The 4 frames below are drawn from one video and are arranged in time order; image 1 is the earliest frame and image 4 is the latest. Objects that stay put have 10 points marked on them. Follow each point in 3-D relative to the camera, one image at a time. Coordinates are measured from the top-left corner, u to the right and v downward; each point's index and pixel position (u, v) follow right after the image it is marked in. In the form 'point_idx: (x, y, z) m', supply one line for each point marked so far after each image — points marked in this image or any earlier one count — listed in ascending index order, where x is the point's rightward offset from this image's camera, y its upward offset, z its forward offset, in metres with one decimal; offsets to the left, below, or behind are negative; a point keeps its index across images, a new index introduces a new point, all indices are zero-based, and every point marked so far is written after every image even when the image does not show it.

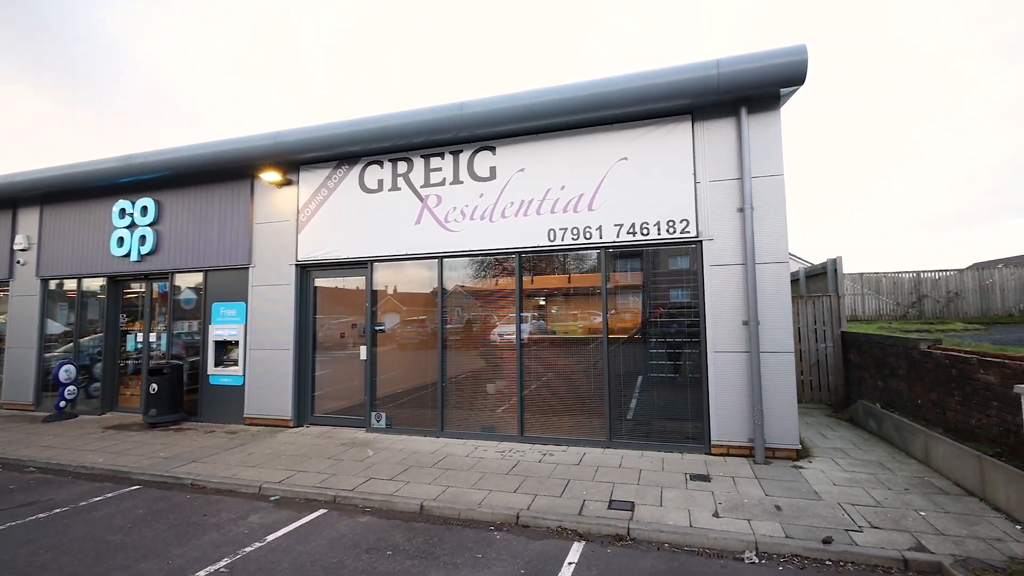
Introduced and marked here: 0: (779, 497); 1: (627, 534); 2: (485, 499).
0: (+10.6, -8.3, +19.5) m
1: (+4.0, -8.5, +17.0) m
2: (-1.1, -8.4, +19.6) m
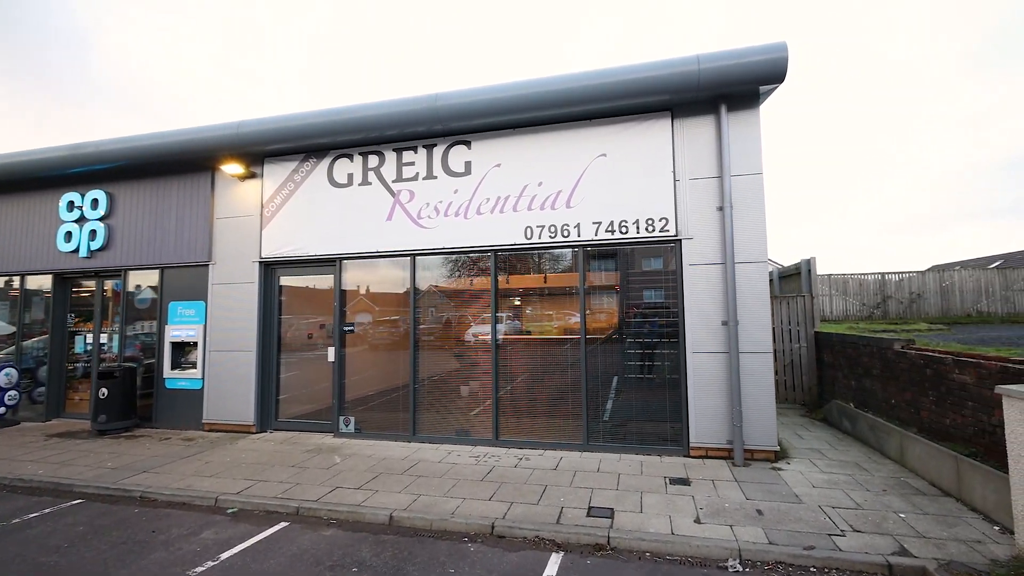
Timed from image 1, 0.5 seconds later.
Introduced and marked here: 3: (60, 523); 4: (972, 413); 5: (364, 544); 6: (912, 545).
0: (+9.6, -8.3, +19.0) m
1: (+3.1, -8.4, +16.2) m
2: (-2.1, -8.3, +18.5) m
3: (-17.4, -9.1, +18.8) m
4: (+17.4, -4.8, +18.5) m
5: (-5.0, -8.7, +16.6) m
6: (+12.8, -8.2, +15.7) m
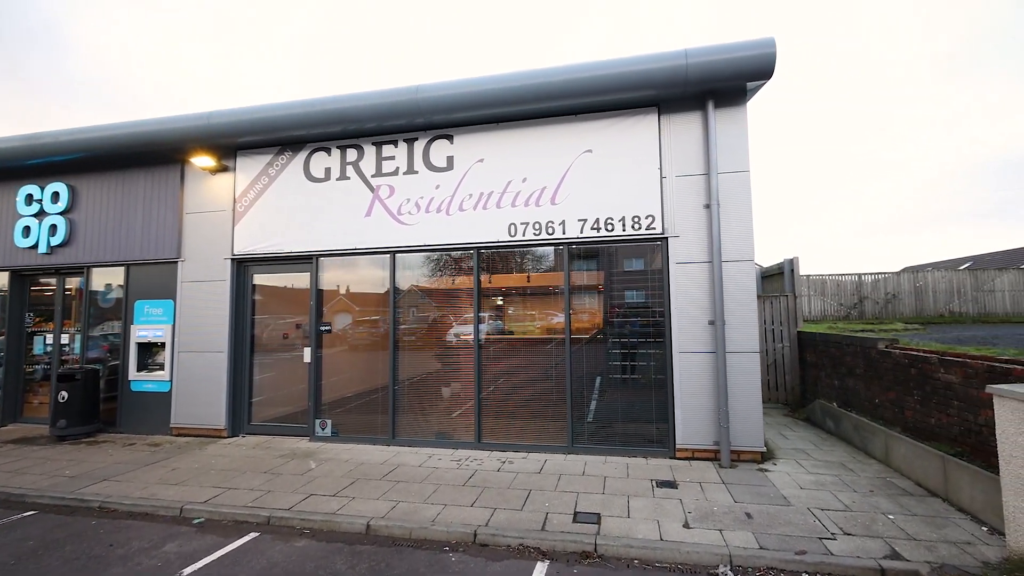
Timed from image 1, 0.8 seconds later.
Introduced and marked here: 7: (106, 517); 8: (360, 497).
0: (+9.0, -8.2, +18.5) m
1: (+2.6, -8.3, +15.4) m
2: (-2.7, -8.2, +17.6) m
3: (-18.0, -8.9, +17.4) m
4: (+16.8, -4.7, +18.4) m
5: (-5.5, -8.6, +15.6) m
6: (+12.3, -8.2, +15.3) m
7: (-15.9, -8.9, +19.0) m
8: (-6.0, -8.3, +19.4) m
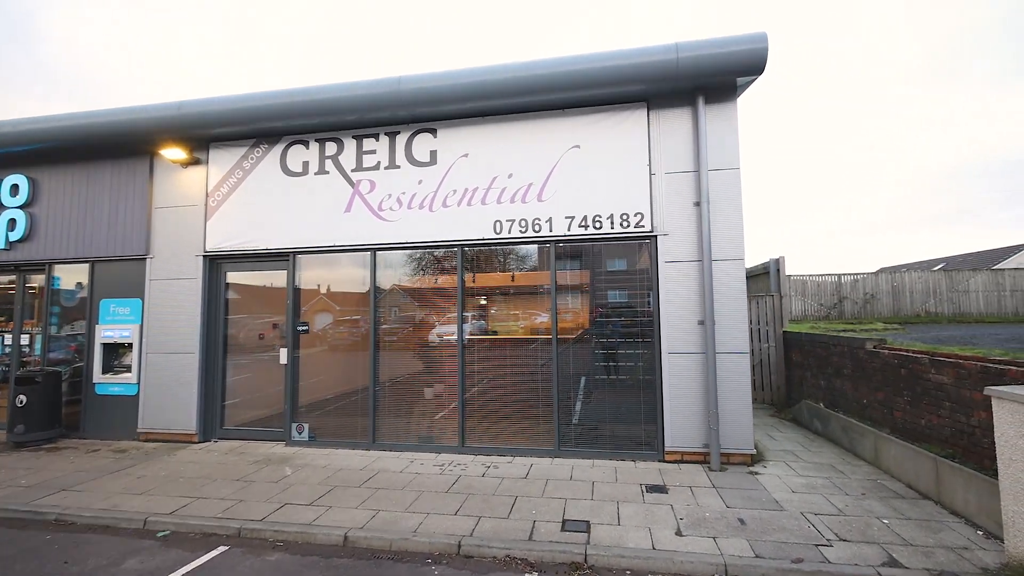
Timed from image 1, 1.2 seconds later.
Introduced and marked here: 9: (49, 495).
0: (+8.5, -8.2, +17.9) m
1: (+2.2, -8.3, +14.7) m
2: (-3.1, -8.2, +16.6) m
3: (-18.5, -8.8, +15.9) m
4: (+16.3, -4.7, +18.1) m
5: (-5.9, -8.5, +14.5) m
6: (+11.9, -8.1, +14.9) m
7: (-16.4, -8.8, +17.6) m
8: (-6.6, -8.2, +18.3) m
9: (-19.2, -8.6, +20.1) m
